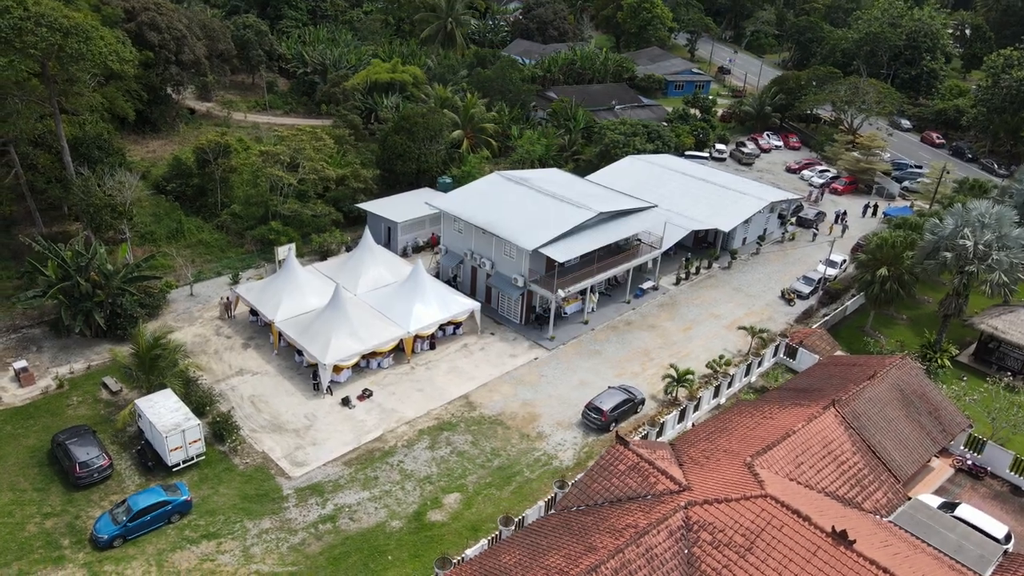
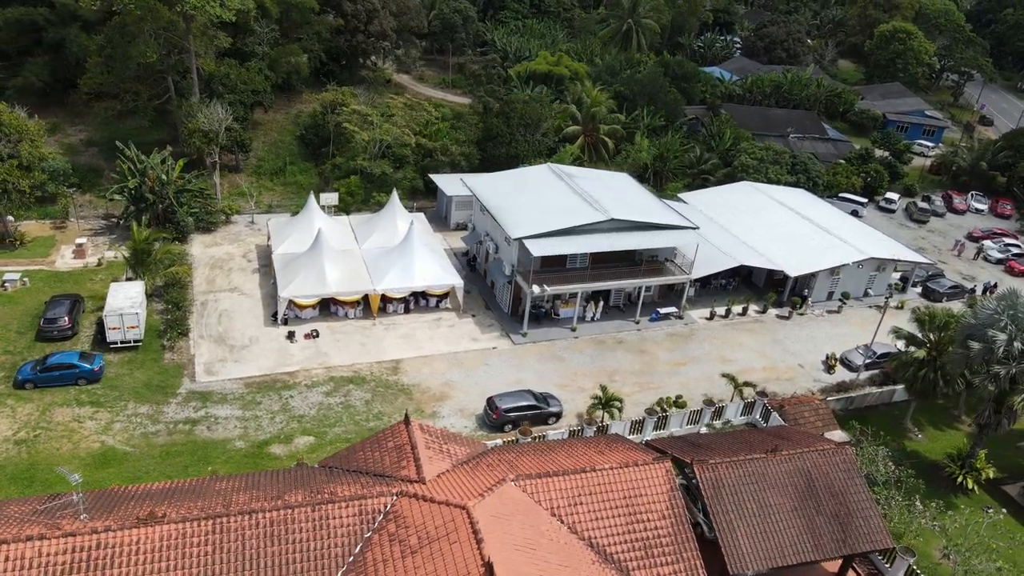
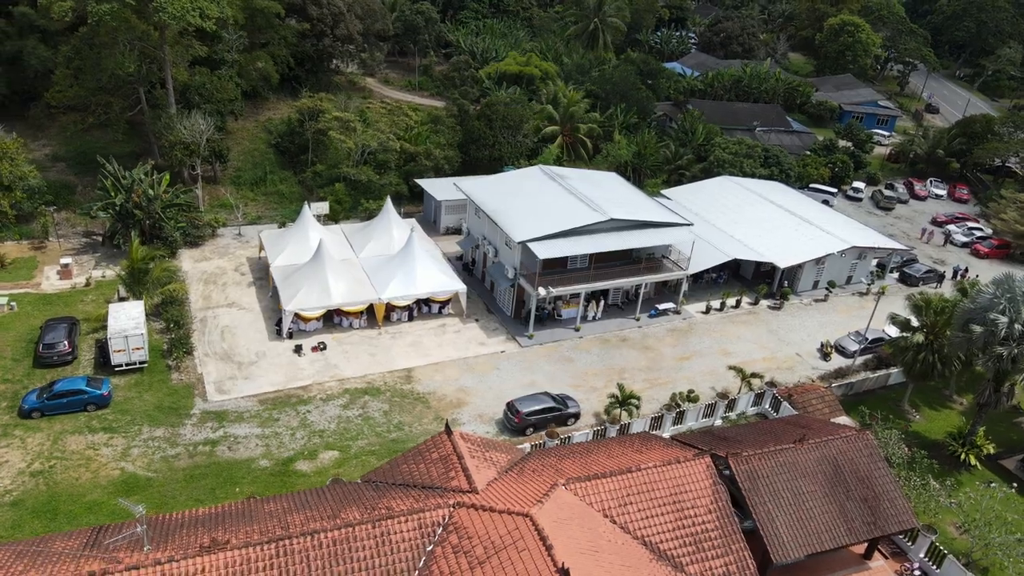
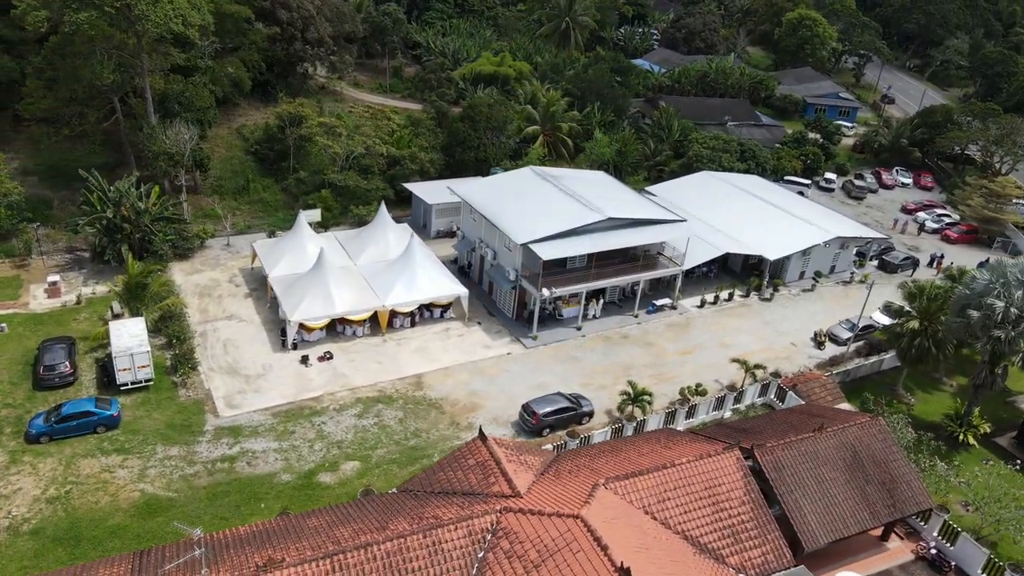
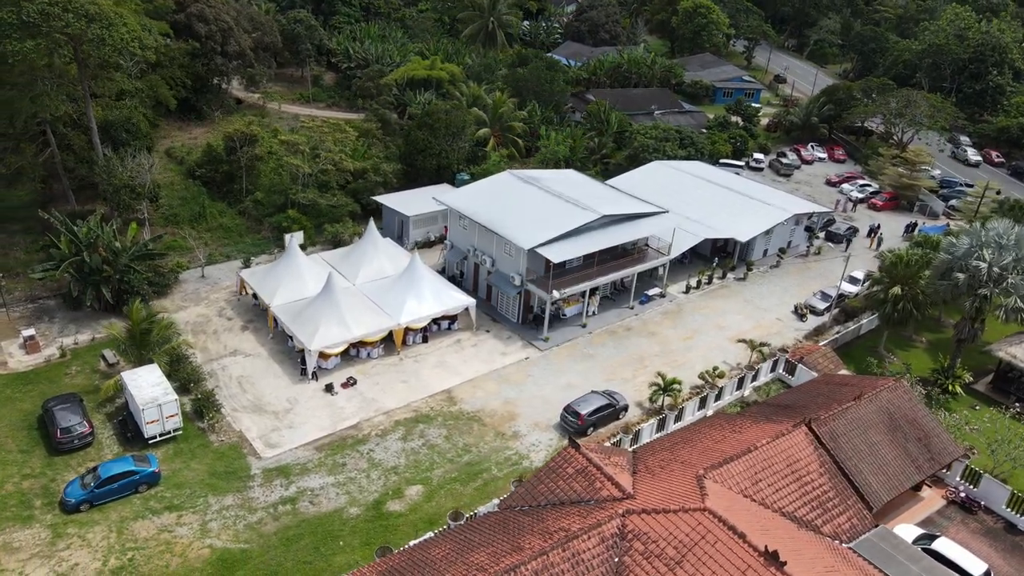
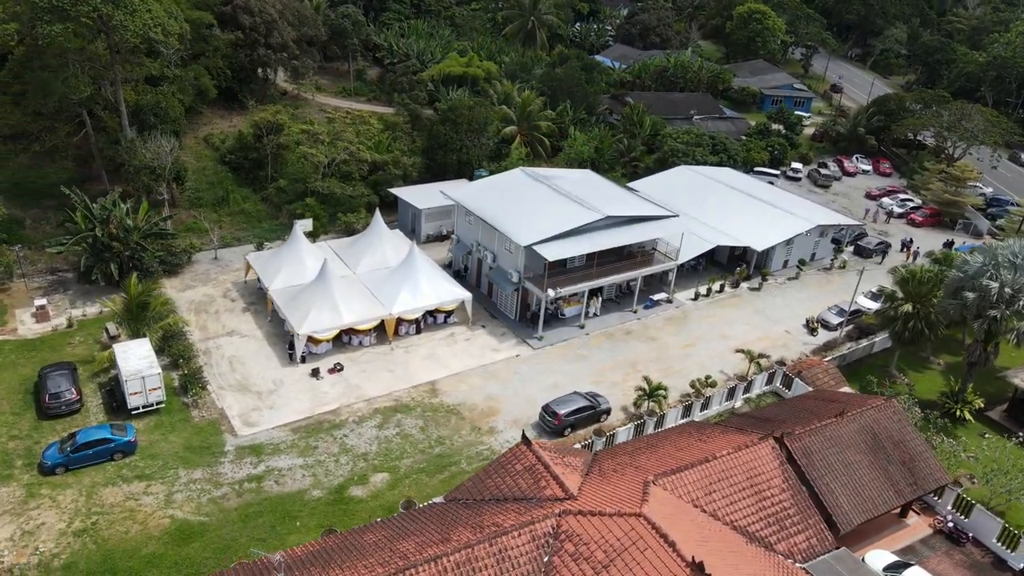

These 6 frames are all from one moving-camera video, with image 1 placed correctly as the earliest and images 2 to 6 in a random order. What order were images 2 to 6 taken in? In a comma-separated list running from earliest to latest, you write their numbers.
5, 6, 4, 3, 2
